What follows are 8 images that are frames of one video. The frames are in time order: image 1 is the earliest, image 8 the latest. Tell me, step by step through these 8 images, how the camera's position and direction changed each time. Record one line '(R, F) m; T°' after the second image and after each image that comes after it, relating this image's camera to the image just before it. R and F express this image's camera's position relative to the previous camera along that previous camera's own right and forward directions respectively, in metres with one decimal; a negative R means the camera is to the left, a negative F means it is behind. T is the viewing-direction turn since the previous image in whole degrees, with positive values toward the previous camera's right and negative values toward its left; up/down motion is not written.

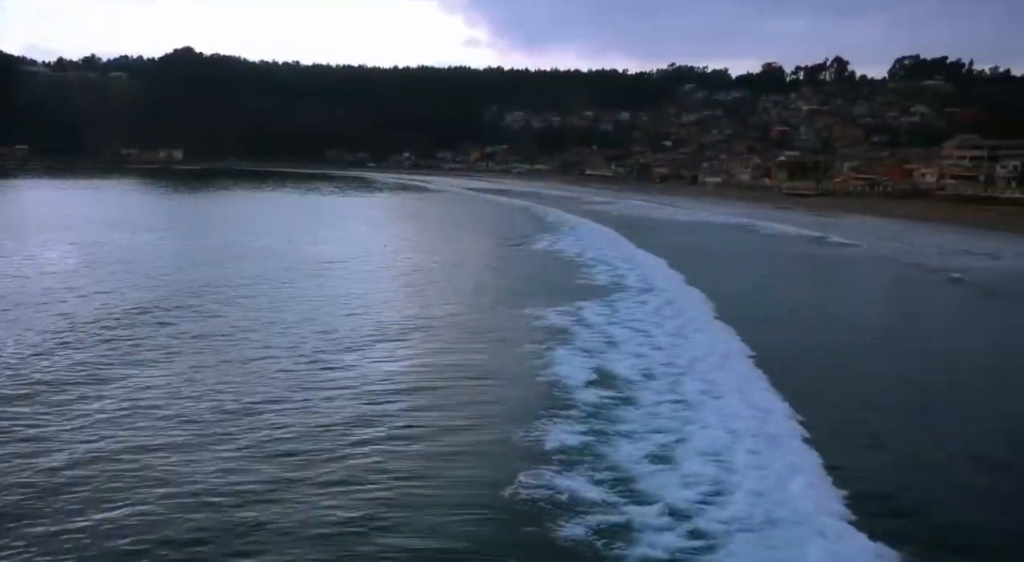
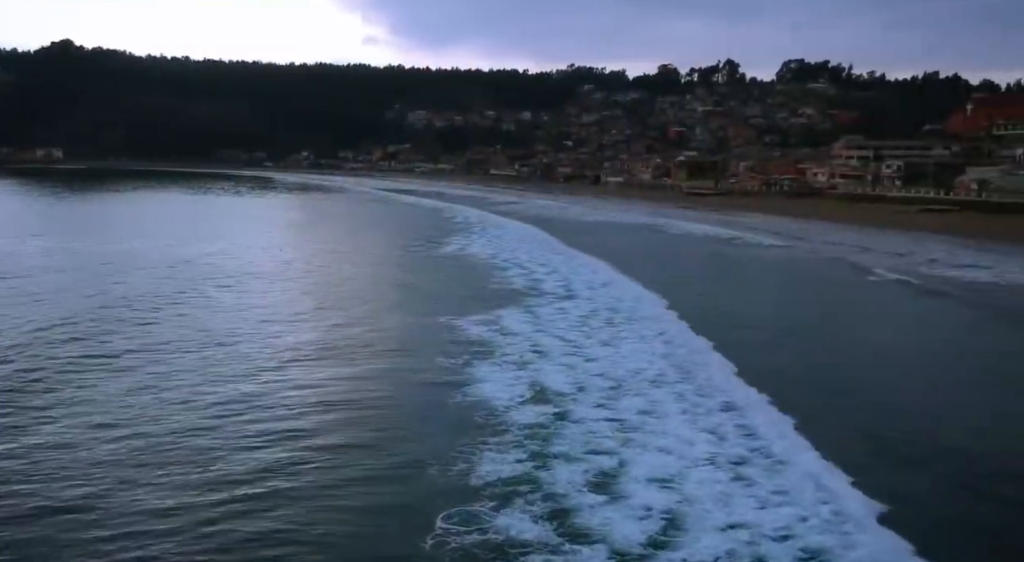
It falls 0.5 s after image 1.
(-0.1, +0.5) m; +6°
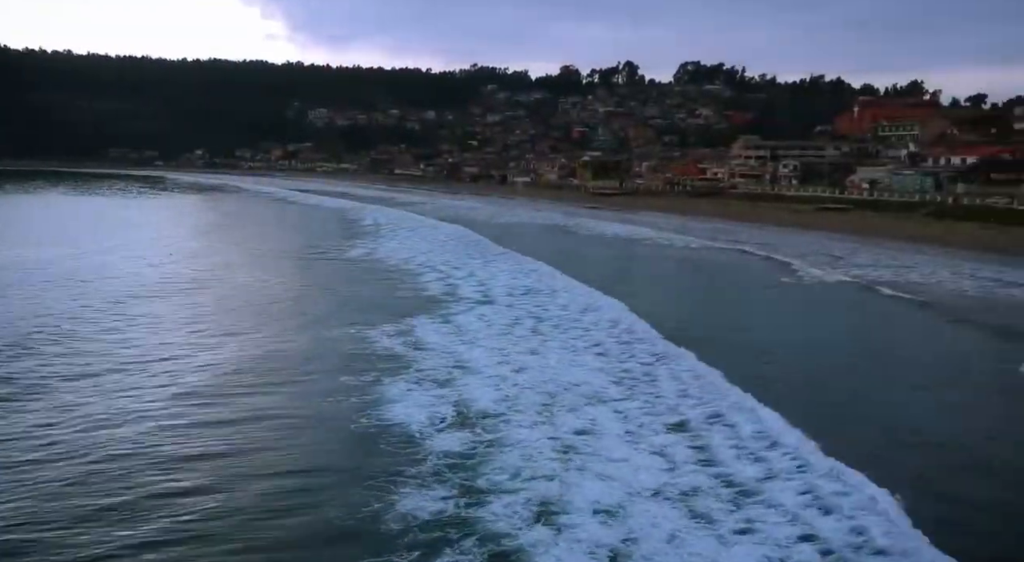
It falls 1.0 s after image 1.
(-0.1, +0.5) m; +6°
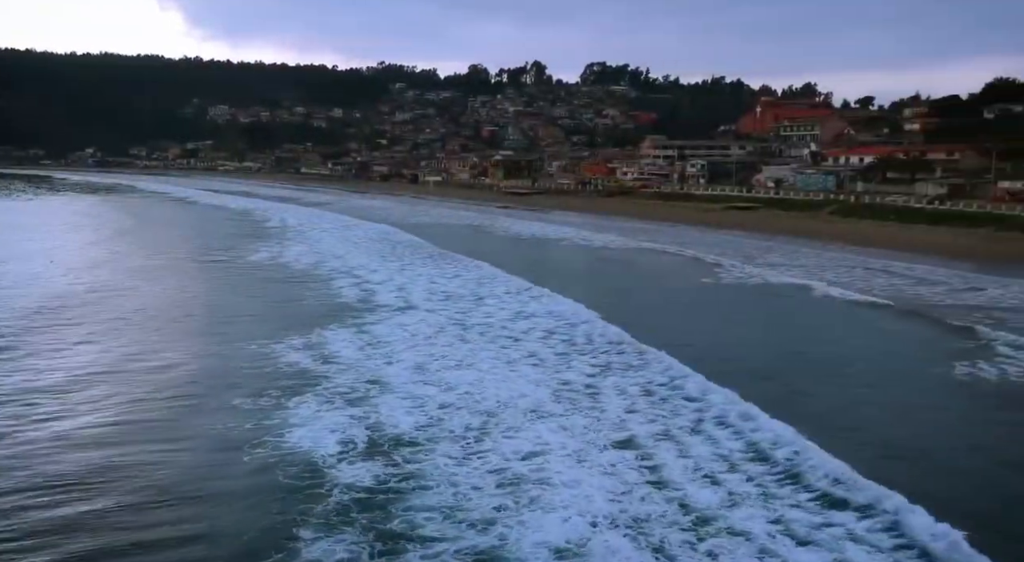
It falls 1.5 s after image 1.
(-0.1, +0.5) m; +6°
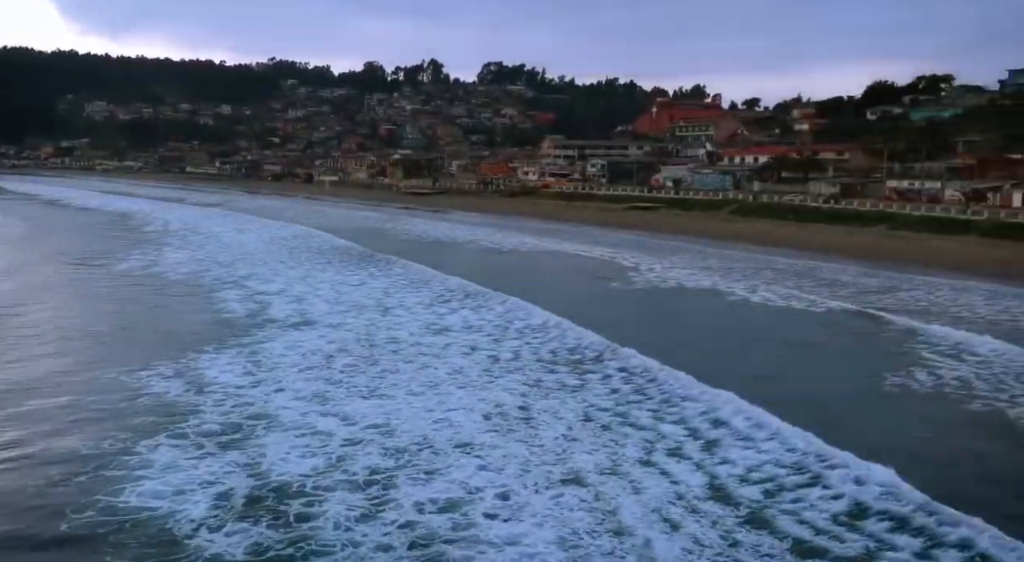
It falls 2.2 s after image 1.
(-0.1, +0.8) m; +7°
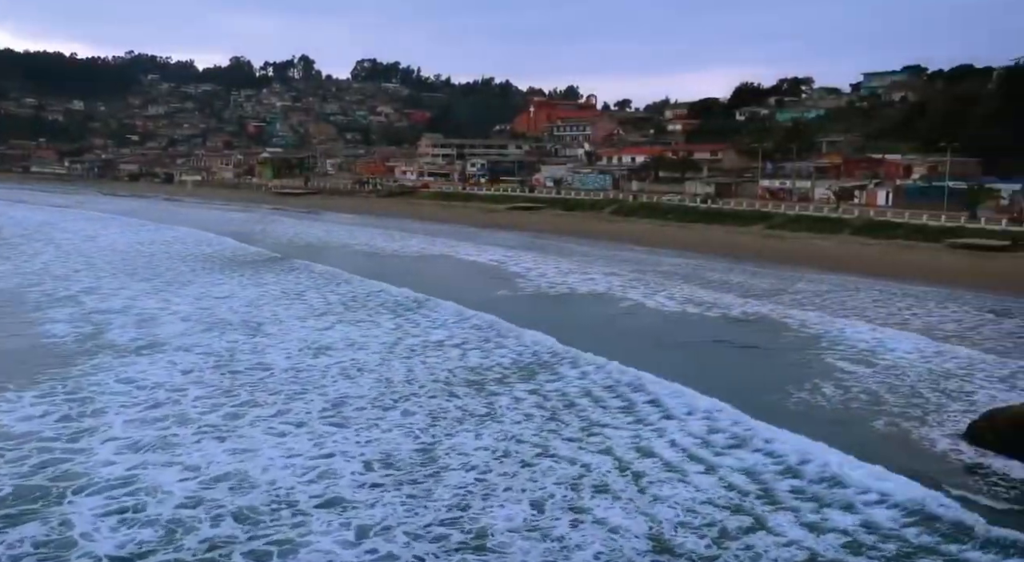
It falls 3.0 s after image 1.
(0.0, +0.9) m; +8°
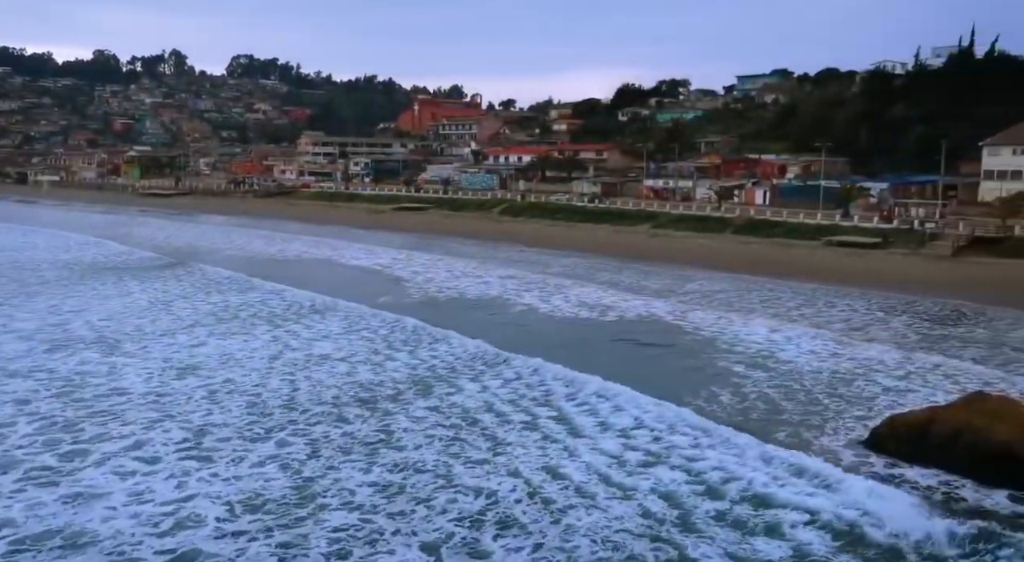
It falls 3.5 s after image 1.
(0.0, +0.5) m; +8°
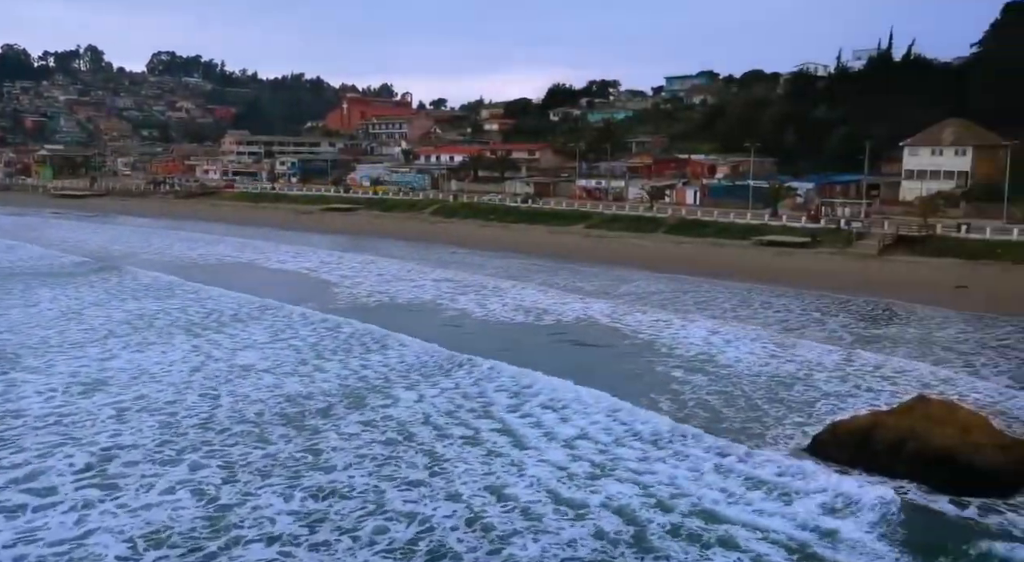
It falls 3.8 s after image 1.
(0.0, +0.3) m; +4°
